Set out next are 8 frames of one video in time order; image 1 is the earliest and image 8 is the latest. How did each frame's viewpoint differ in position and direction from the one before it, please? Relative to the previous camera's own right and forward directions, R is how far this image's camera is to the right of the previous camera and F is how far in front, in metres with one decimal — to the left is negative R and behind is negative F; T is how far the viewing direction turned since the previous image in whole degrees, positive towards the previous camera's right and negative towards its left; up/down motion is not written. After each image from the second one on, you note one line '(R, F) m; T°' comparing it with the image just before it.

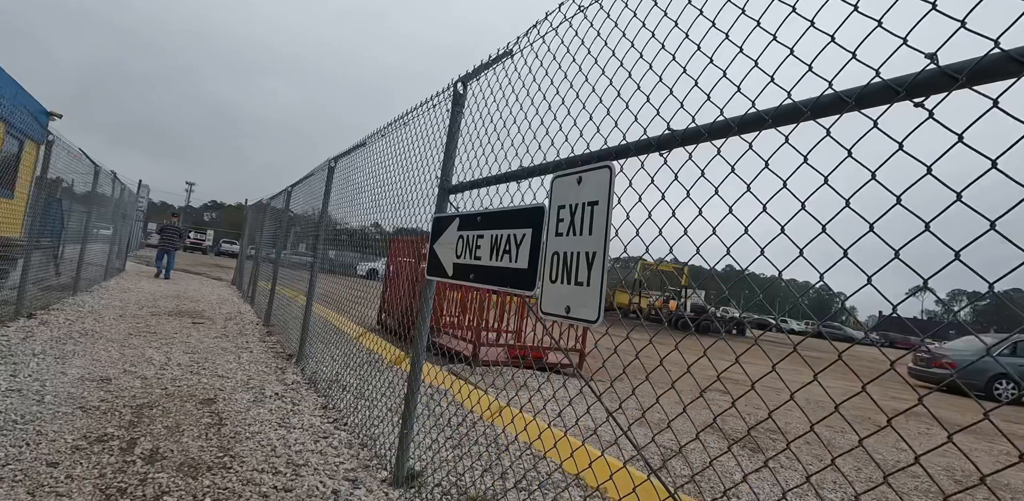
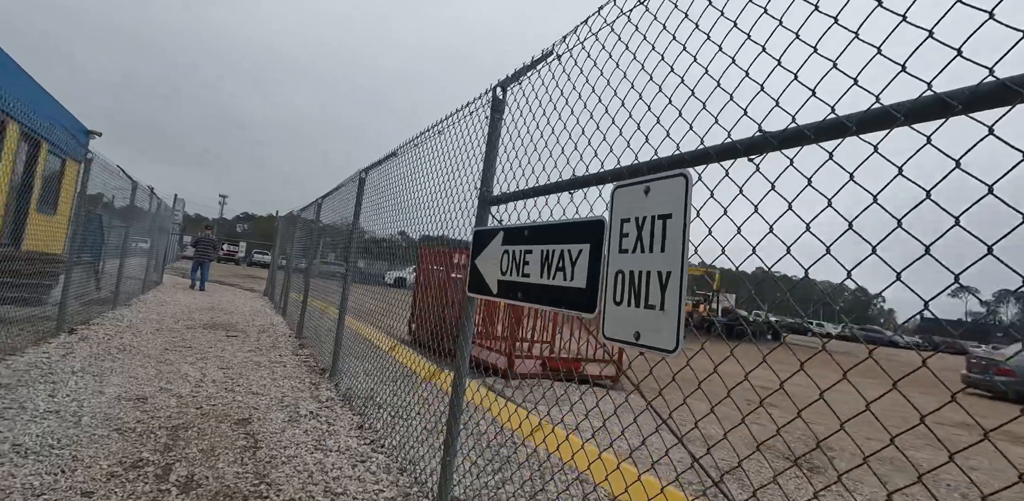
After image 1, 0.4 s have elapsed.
(-0.1, +0.1) m; -3°
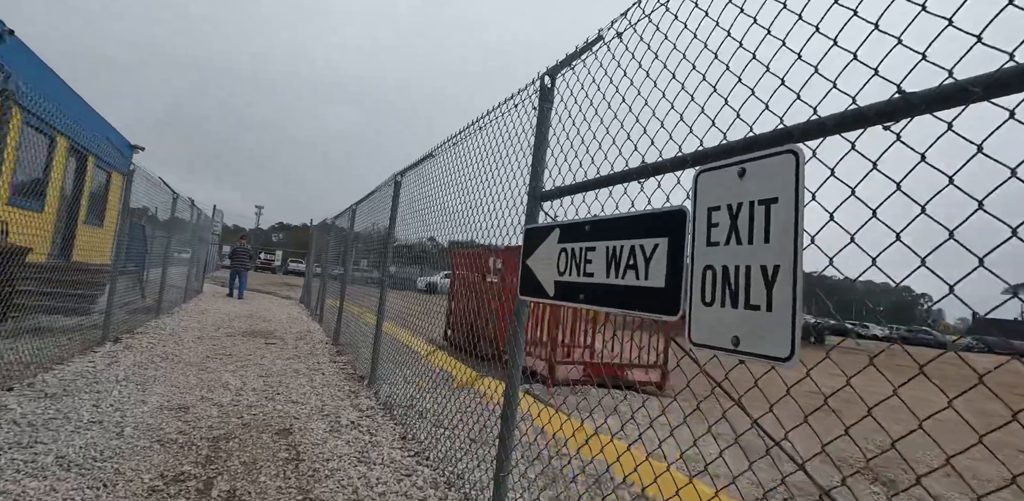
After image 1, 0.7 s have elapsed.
(-0.1, +0.2) m; -3°
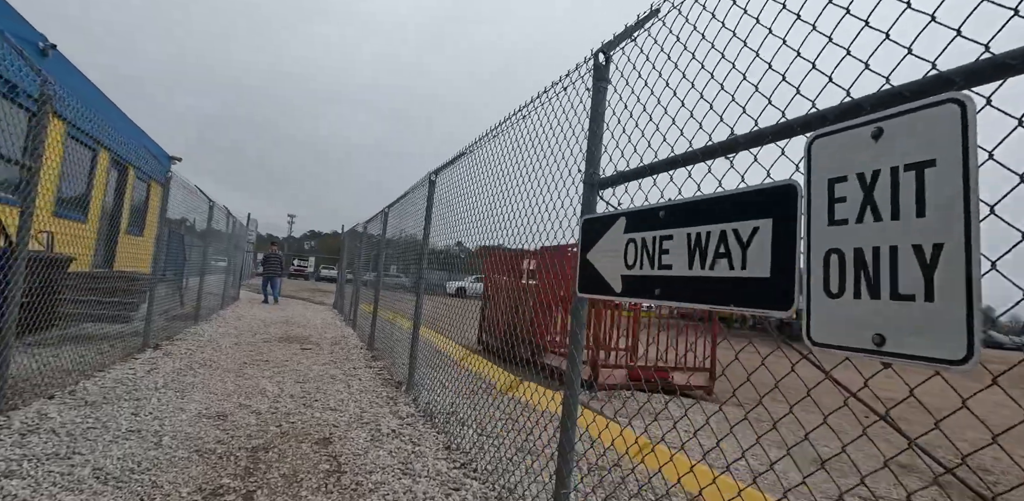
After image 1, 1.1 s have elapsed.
(-0.1, +0.2) m; -3°
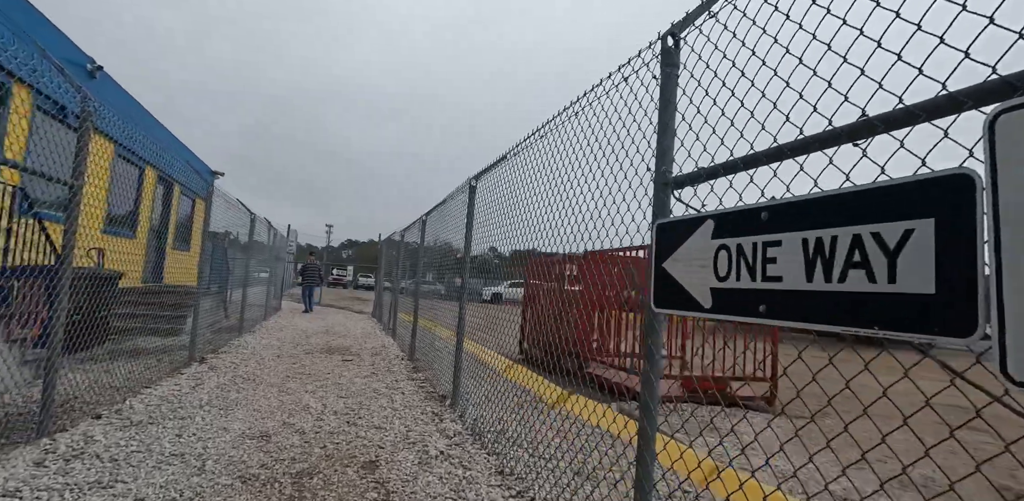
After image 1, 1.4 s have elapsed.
(-0.1, +0.2) m; -4°
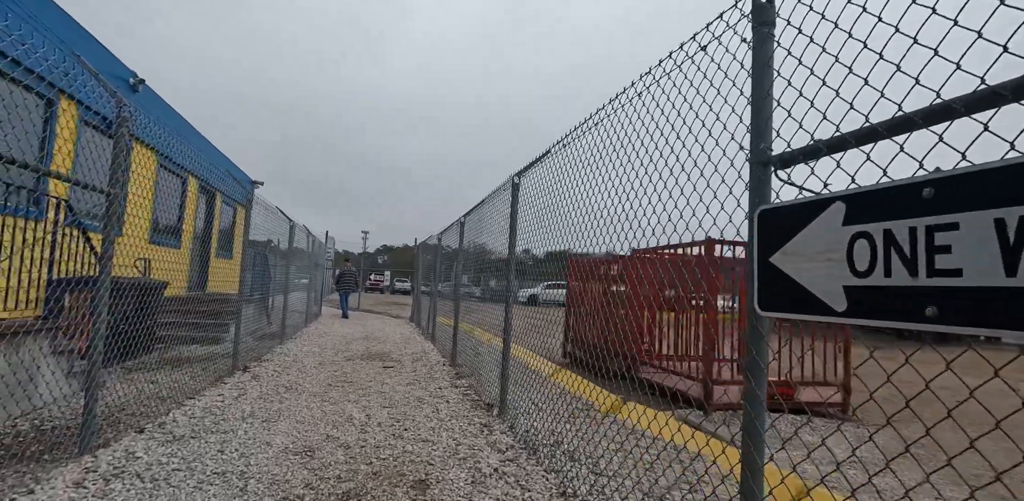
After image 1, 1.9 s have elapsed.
(-0.1, +0.2) m; -4°
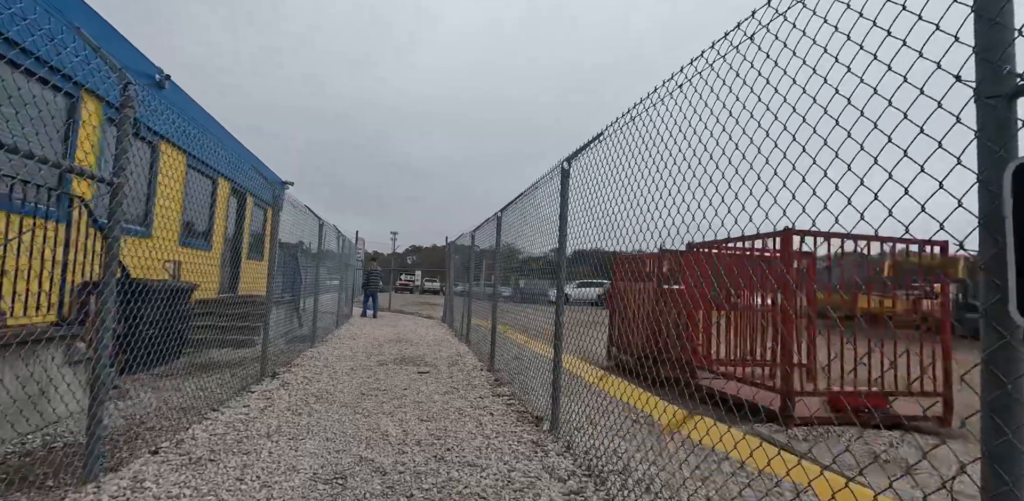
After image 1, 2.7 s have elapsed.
(-0.2, +0.4) m; -3°
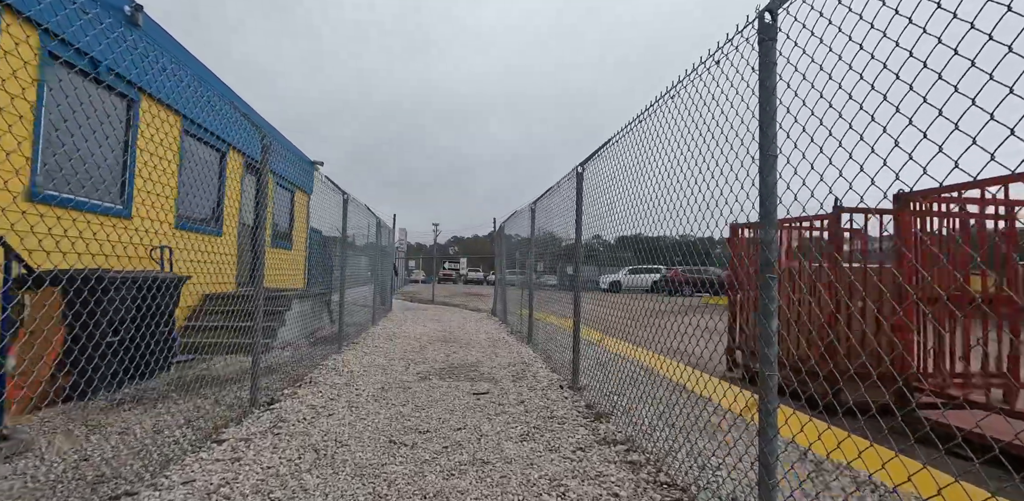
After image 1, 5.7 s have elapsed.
(-0.4, +1.5) m; -5°
